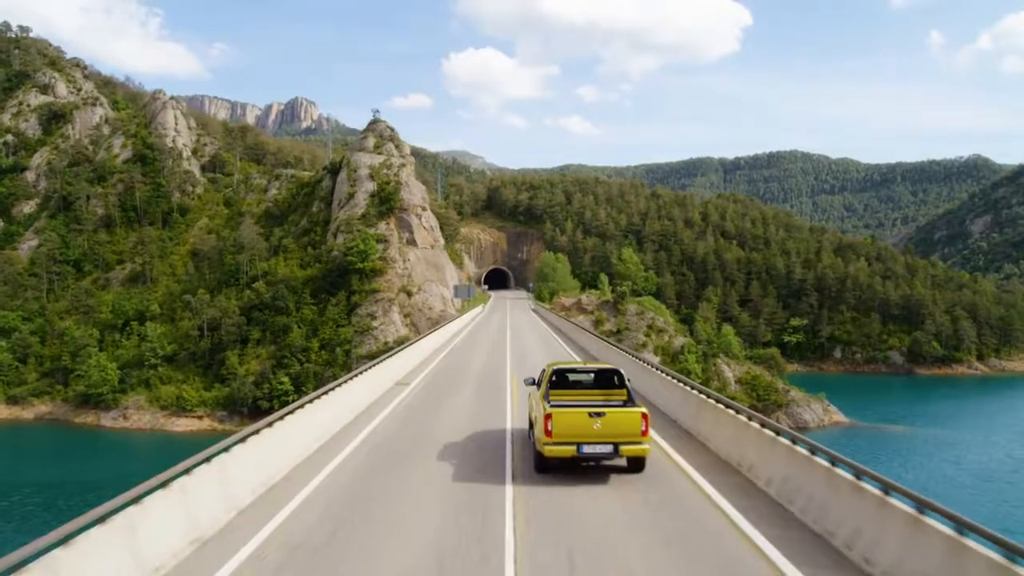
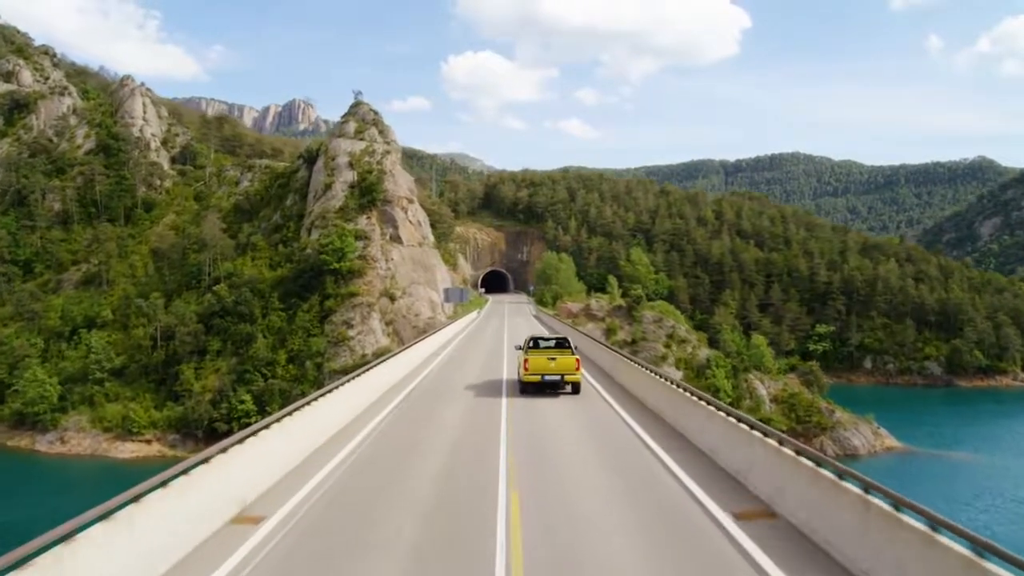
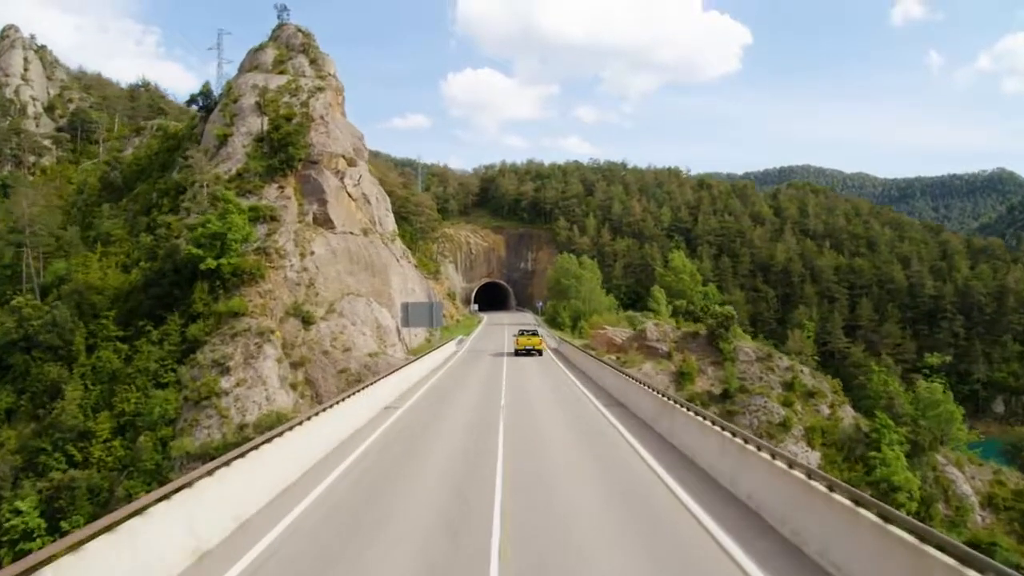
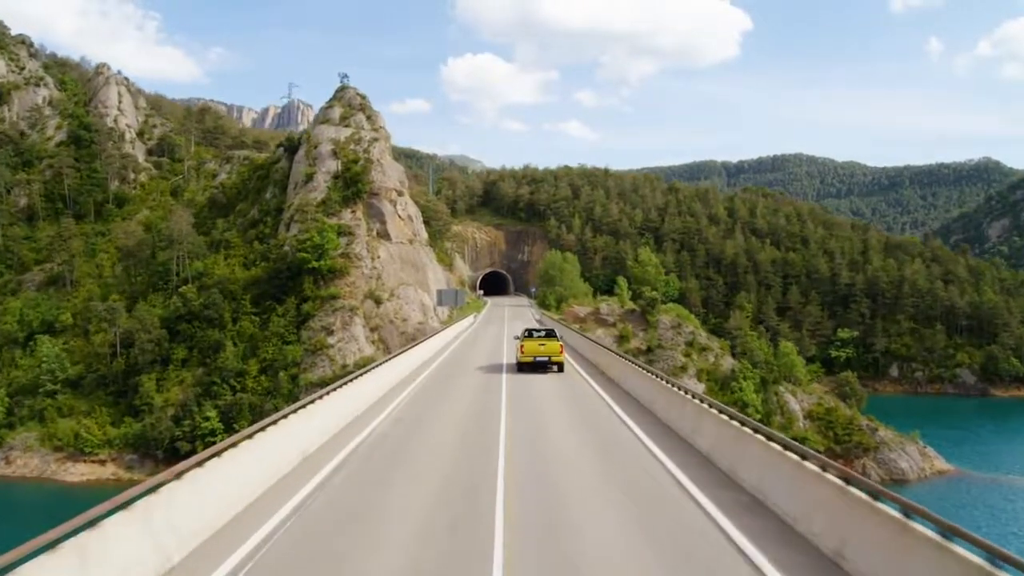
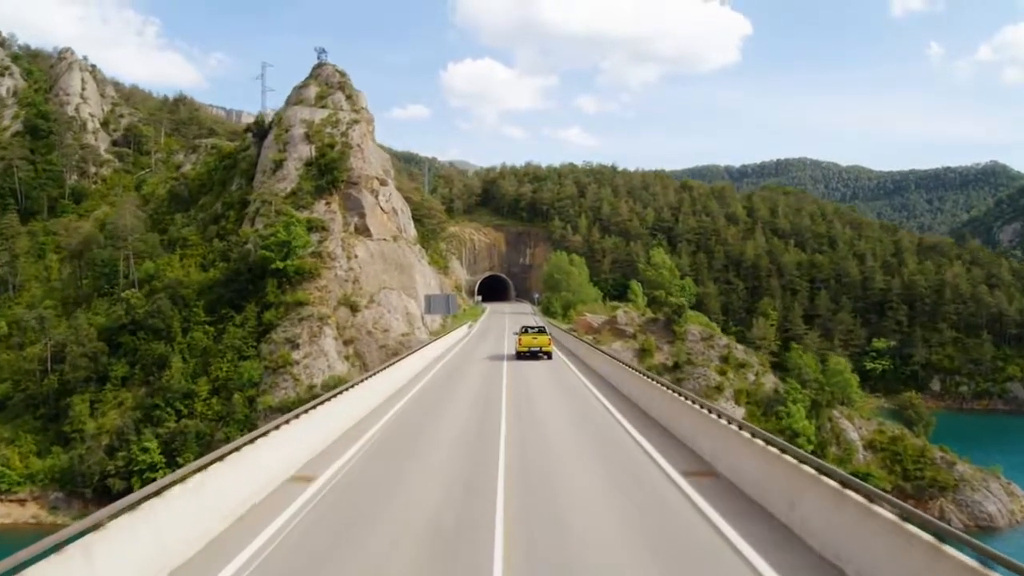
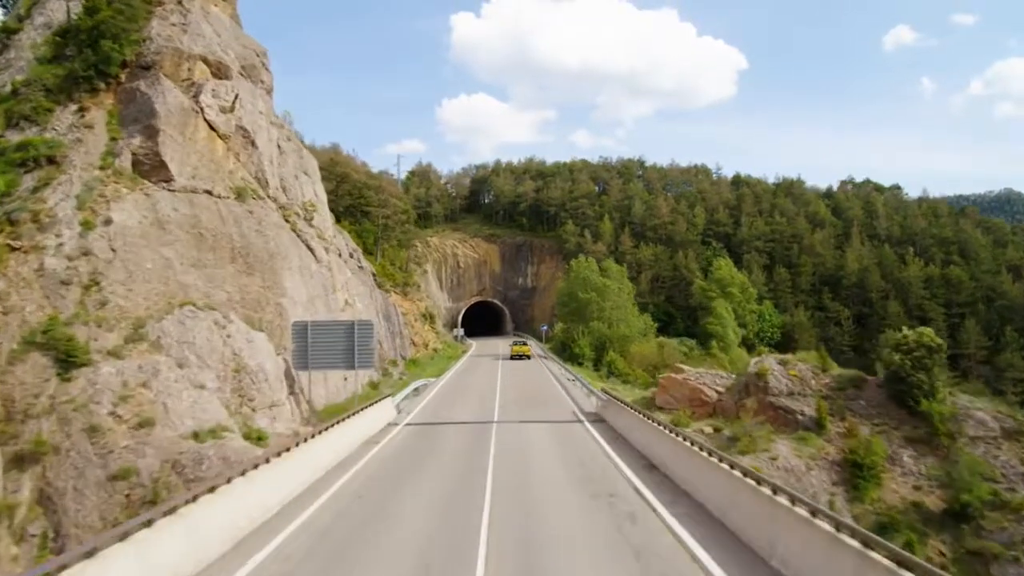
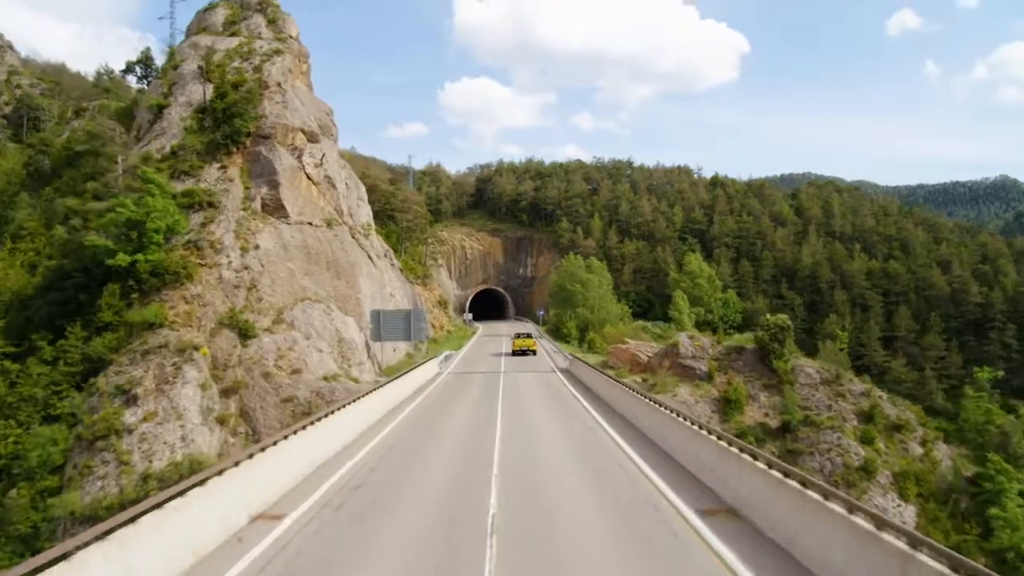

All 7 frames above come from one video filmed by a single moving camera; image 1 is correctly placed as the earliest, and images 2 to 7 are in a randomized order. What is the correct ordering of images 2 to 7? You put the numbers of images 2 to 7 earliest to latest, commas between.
2, 4, 5, 3, 7, 6
